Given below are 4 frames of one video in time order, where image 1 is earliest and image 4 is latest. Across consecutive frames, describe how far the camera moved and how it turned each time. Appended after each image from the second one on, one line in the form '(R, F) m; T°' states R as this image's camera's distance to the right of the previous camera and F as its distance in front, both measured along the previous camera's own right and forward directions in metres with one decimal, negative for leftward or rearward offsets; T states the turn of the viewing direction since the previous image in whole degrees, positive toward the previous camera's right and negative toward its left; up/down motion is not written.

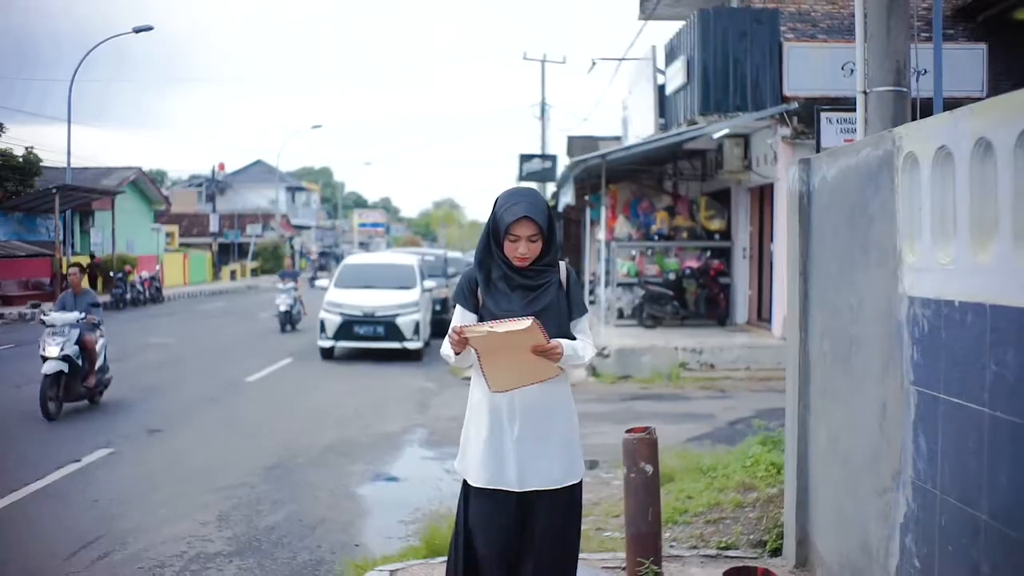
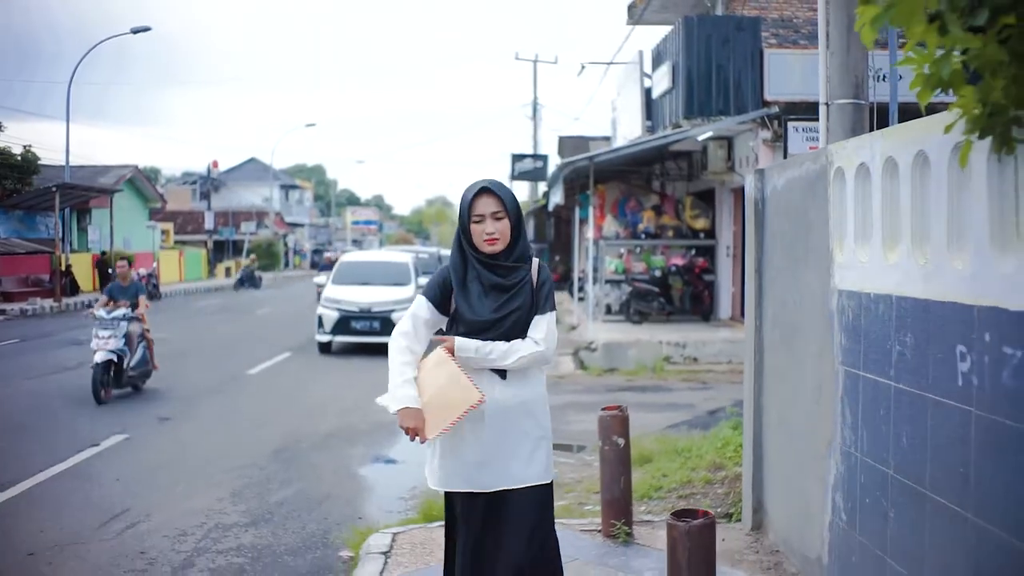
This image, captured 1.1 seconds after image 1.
(0.0, -0.9) m; 0°
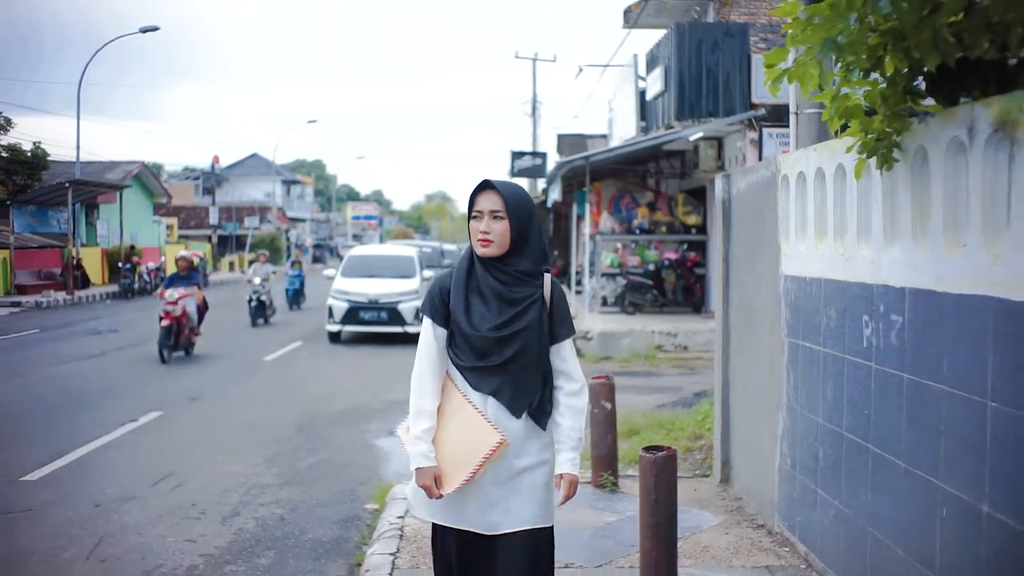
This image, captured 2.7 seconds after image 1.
(0.0, -1.3) m; 0°
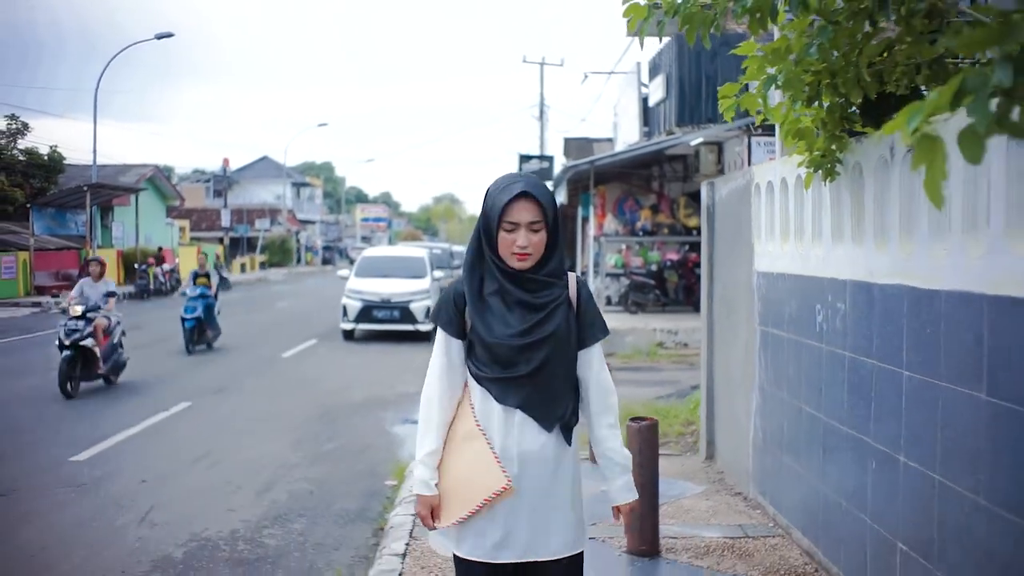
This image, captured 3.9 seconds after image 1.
(0.0, -1.1) m; 0°
